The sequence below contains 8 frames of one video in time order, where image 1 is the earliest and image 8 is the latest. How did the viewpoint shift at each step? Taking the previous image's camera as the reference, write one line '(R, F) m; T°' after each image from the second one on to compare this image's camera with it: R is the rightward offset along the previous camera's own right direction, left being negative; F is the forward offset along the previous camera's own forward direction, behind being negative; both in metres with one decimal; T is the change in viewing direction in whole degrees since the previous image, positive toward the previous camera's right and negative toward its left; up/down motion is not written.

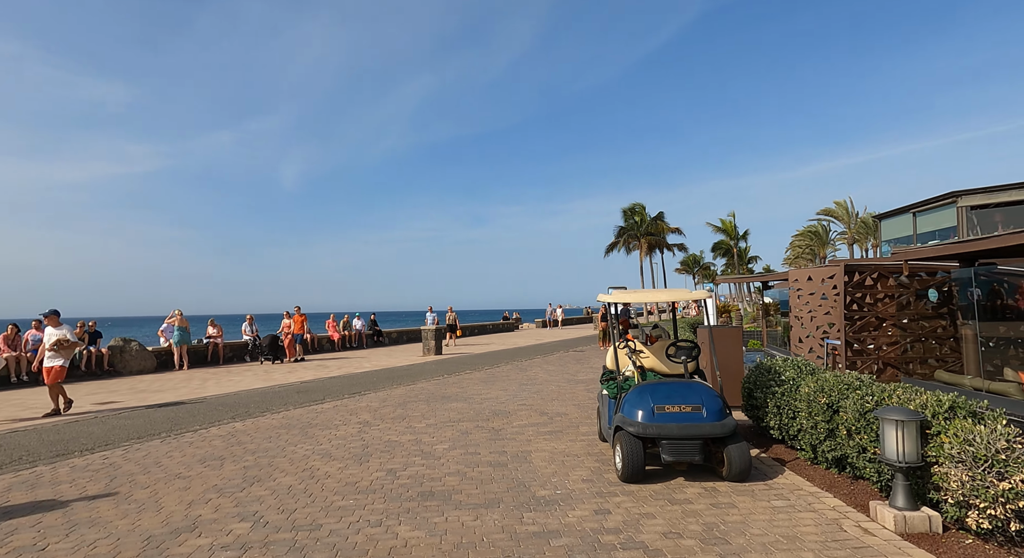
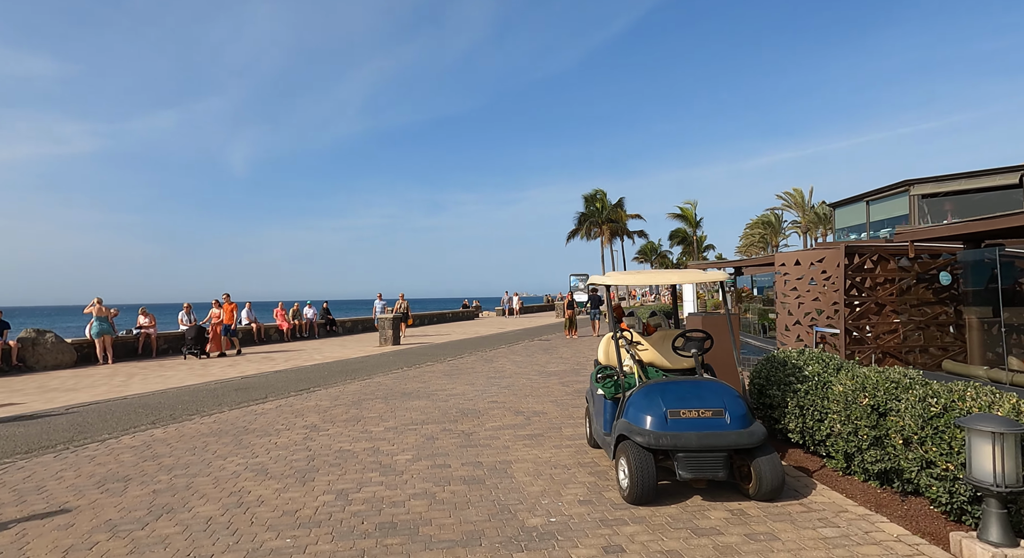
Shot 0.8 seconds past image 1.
(-0.2, +1.1) m; +4°
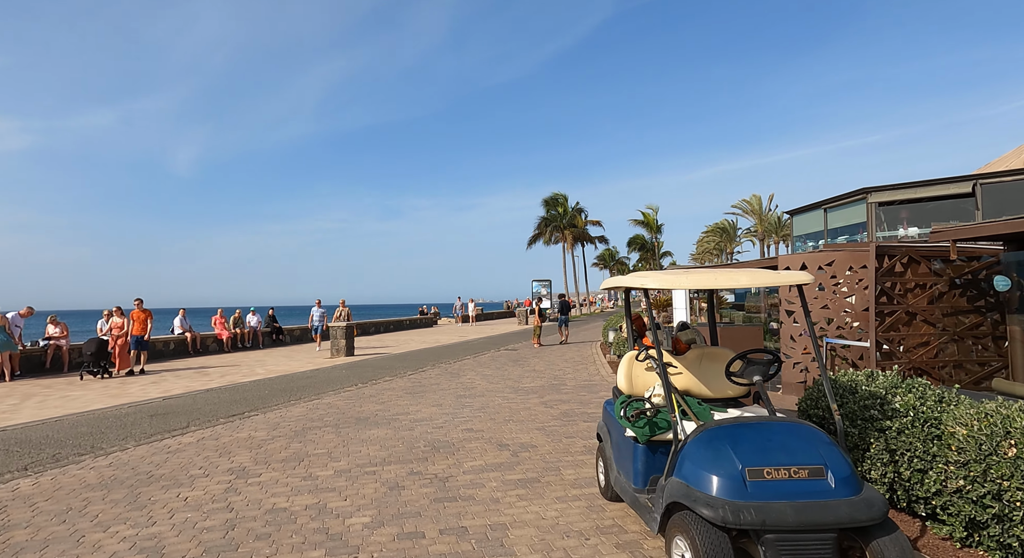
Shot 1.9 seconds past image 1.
(-0.3, +1.5) m; +4°
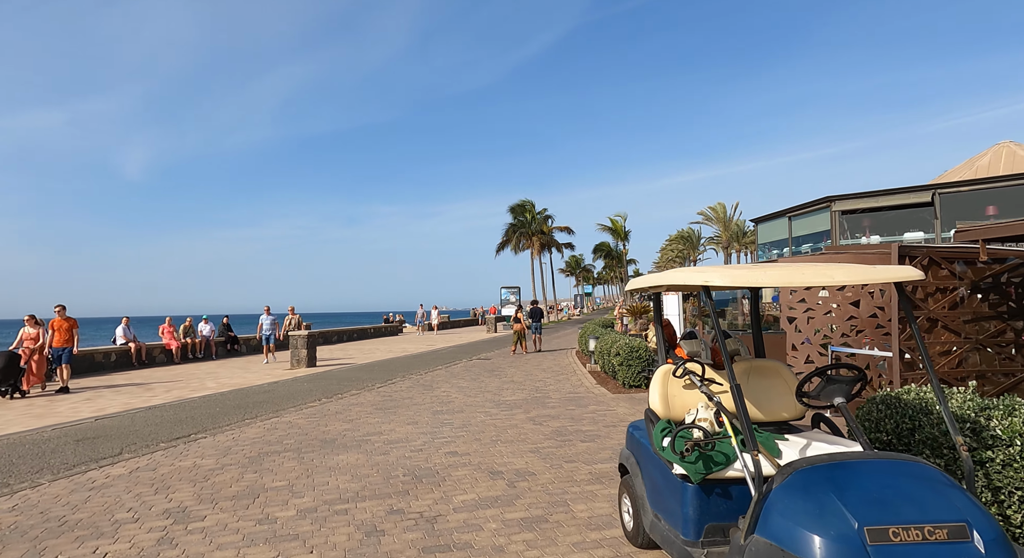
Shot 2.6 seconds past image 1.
(-0.3, +0.9) m; +3°
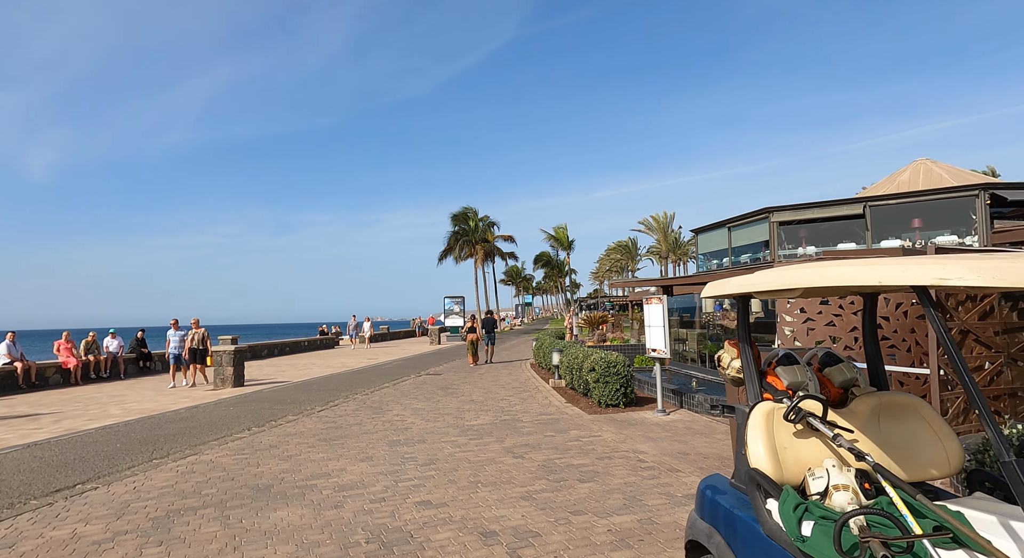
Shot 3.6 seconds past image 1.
(-0.5, +1.3) m; +6°
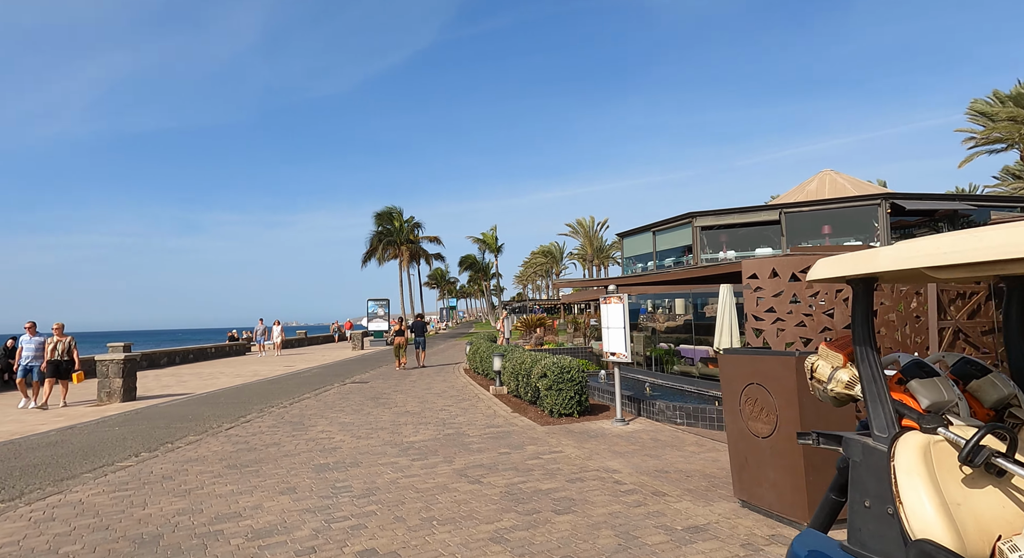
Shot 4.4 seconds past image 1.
(-0.3, +1.1) m; +7°
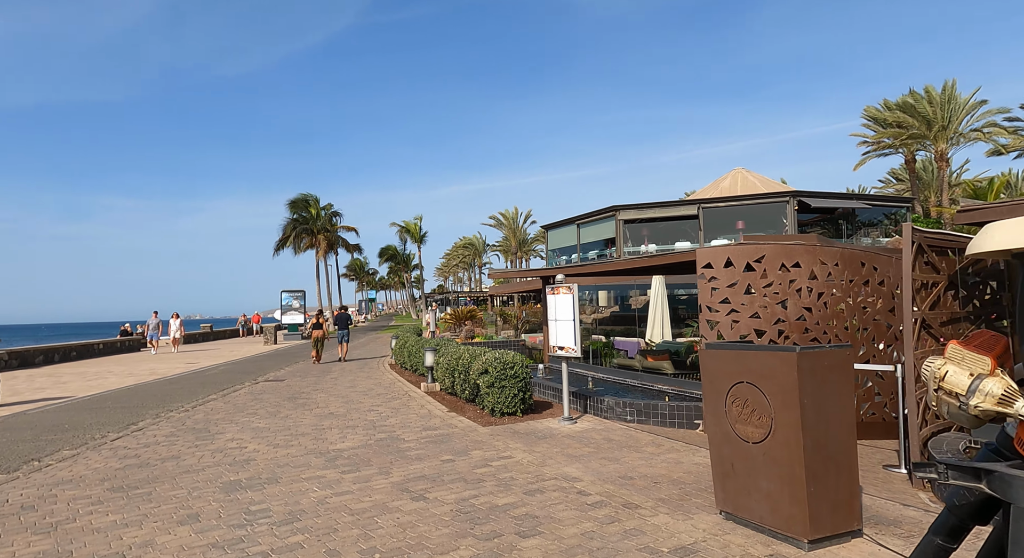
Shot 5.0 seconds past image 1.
(-0.3, +0.8) m; +8°
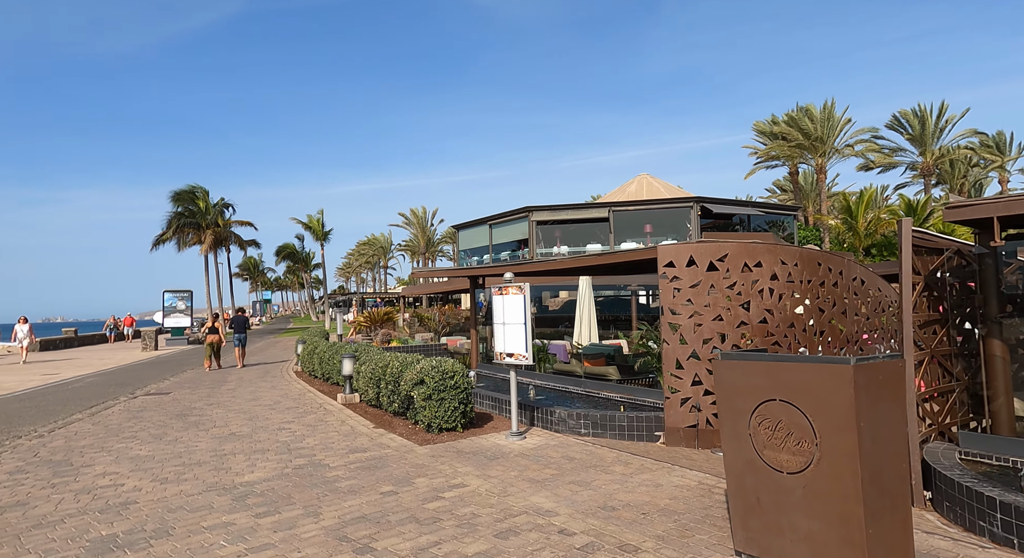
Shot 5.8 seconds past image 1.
(-0.5, +1.0) m; +9°
